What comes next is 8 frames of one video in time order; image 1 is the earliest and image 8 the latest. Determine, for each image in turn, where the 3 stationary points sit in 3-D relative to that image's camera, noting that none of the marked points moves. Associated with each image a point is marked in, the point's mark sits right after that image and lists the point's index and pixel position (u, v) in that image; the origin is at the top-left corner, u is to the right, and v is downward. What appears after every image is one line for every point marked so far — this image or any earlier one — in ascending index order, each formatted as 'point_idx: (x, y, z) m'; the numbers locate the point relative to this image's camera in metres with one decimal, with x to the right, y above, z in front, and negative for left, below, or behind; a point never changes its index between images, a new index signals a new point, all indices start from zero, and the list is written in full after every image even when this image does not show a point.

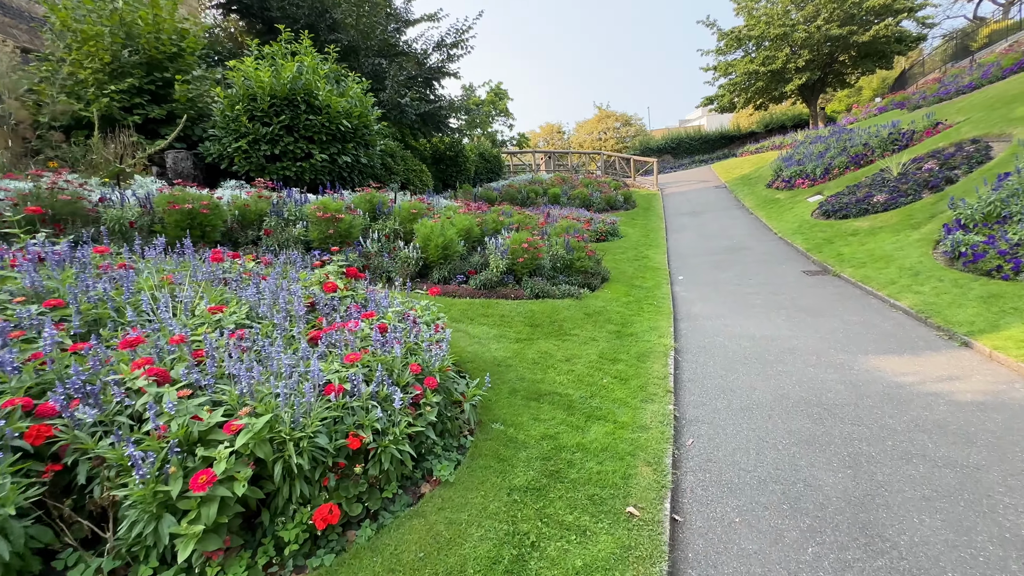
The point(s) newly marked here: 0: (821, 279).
0: (+5.2, +0.1, +7.6) m
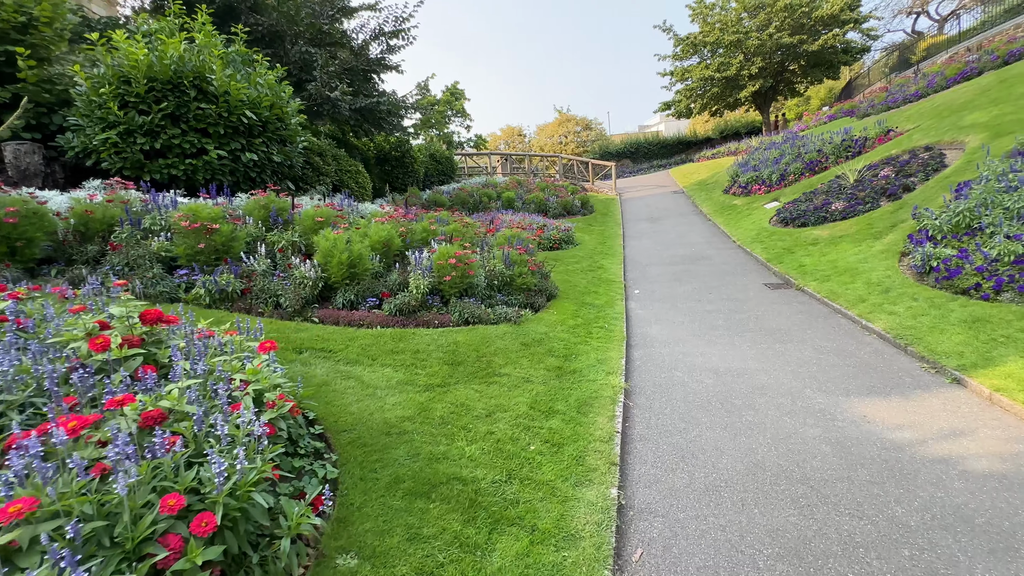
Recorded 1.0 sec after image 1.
0: (+4.2, -0.1, +7.0) m
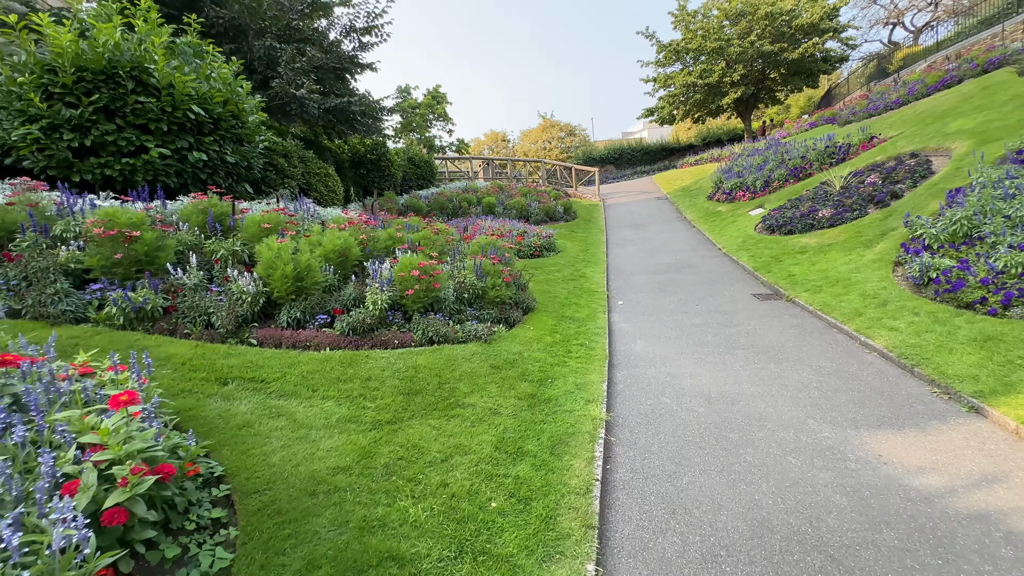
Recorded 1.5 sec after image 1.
0: (+3.9, -0.3, +6.6) m
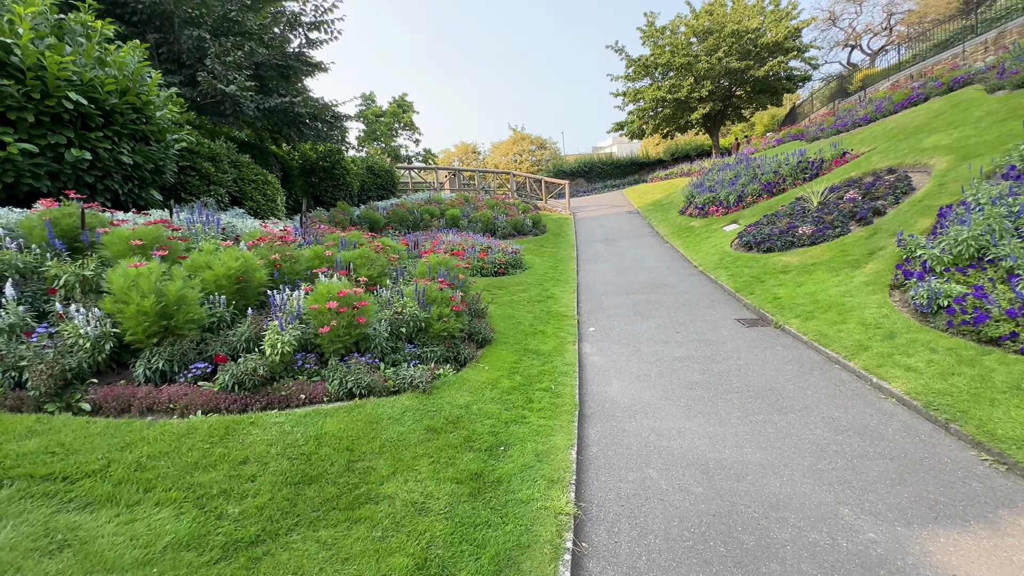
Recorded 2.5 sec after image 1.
0: (+3.3, -0.6, +5.9) m
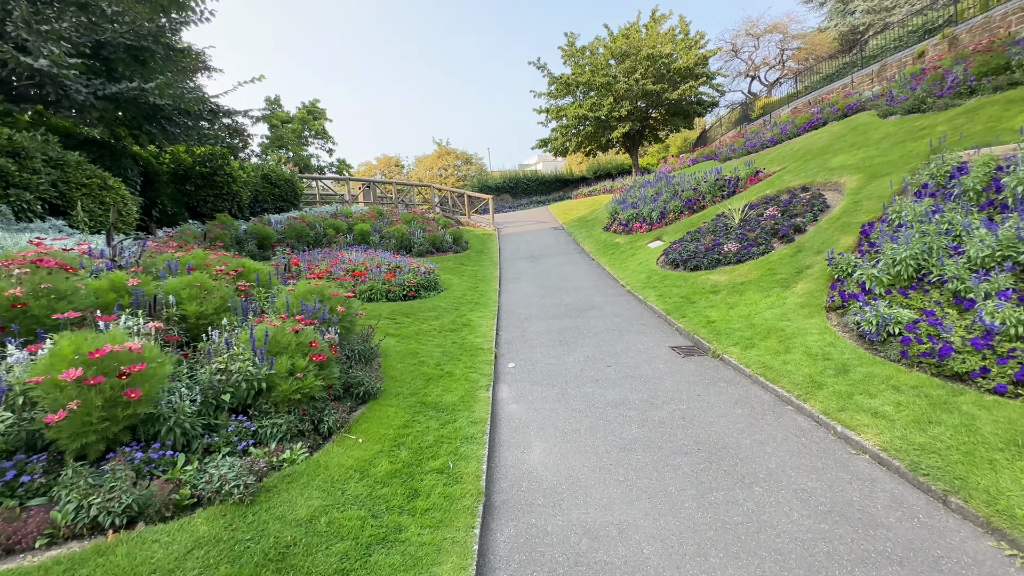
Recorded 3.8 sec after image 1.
0: (+2.2, -0.9, +5.2) m
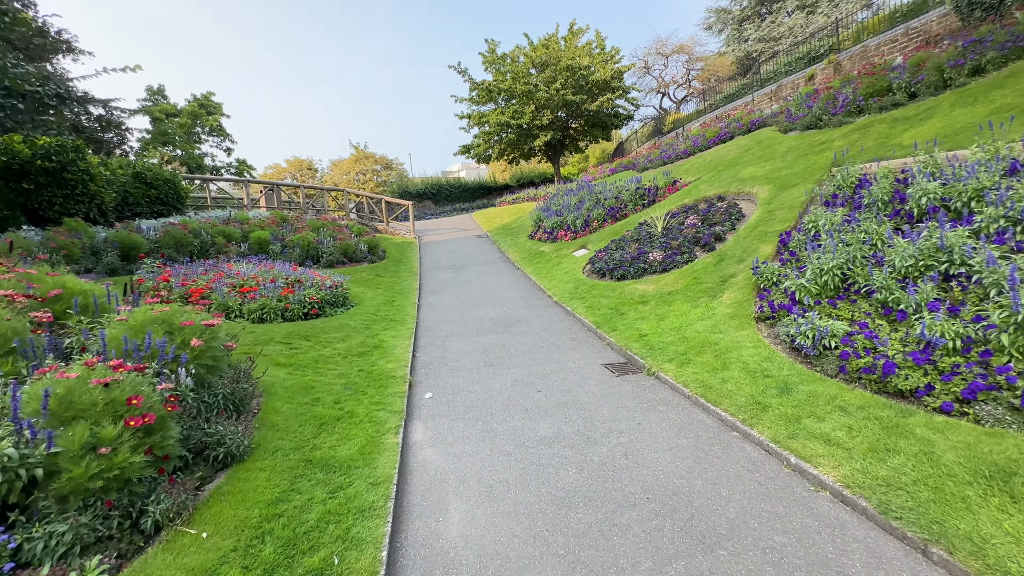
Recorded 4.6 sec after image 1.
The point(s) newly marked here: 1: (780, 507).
0: (+1.3, -1.1, +4.8) m
1: (+1.6, -1.3, +2.7) m
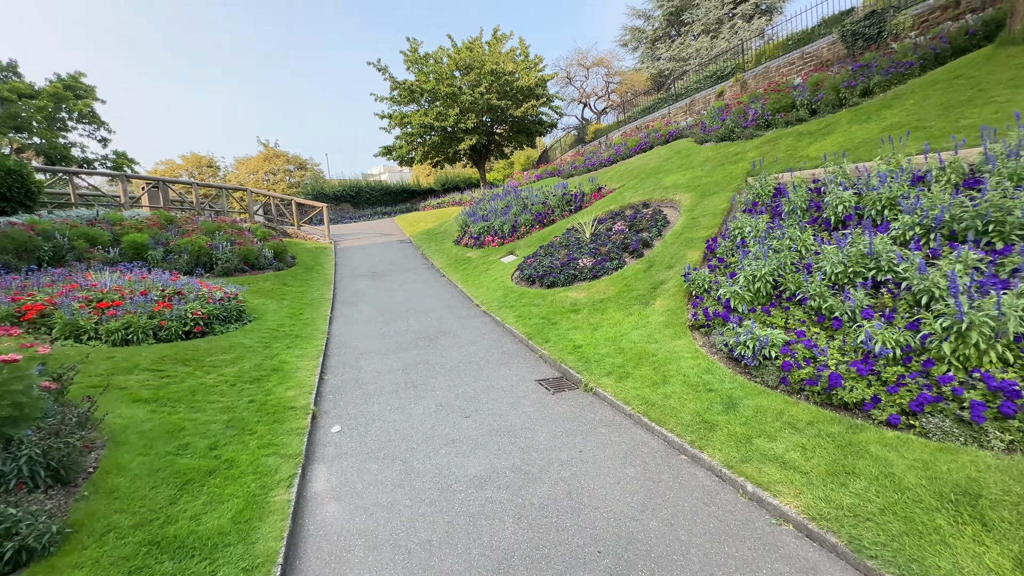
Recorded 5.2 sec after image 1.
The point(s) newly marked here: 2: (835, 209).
0: (+0.6, -1.2, +4.3) m
1: (+1.3, -1.4, +2.4) m
2: (+3.7, +0.9, +5.2) m
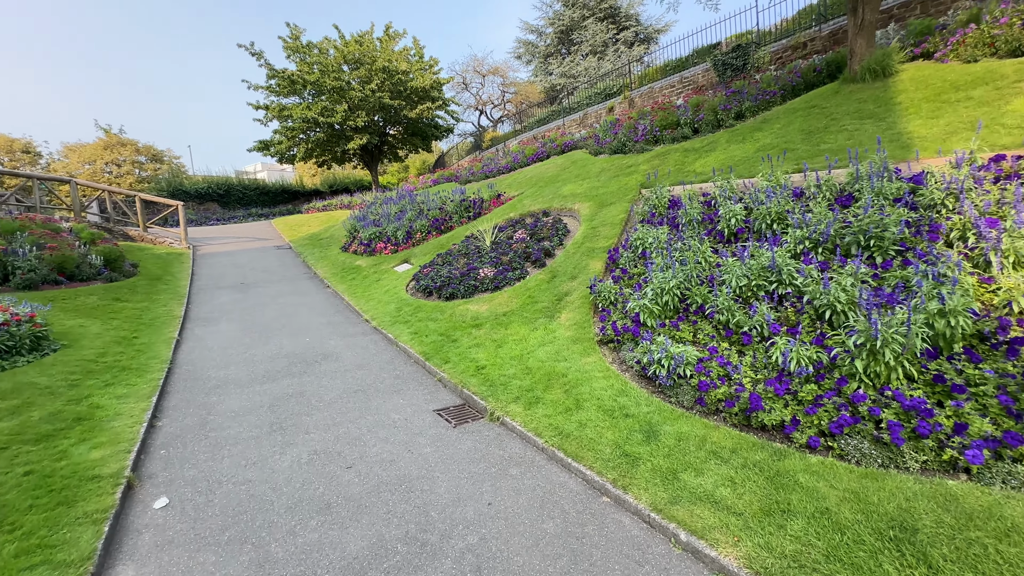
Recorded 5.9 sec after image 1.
0: (-0.2, -1.3, +3.8) m
1: (+0.8, -1.5, +2.0) m
2: (+2.6, +0.8, +5.4) m
